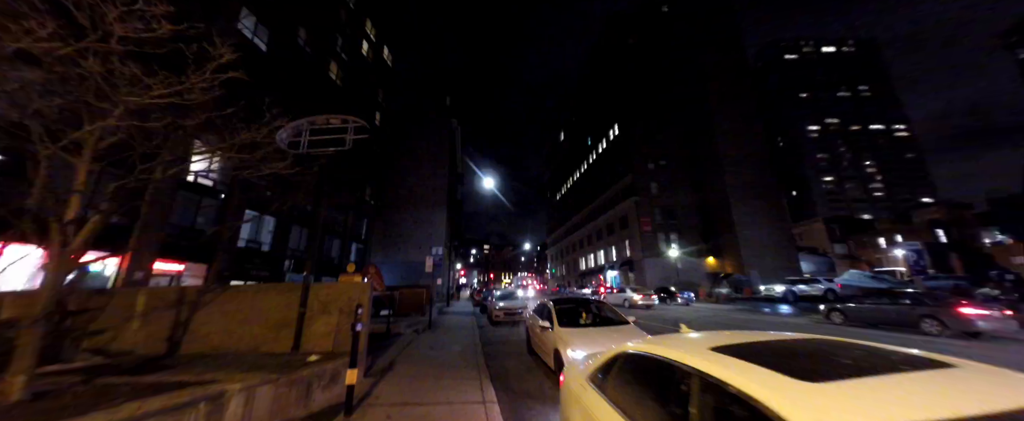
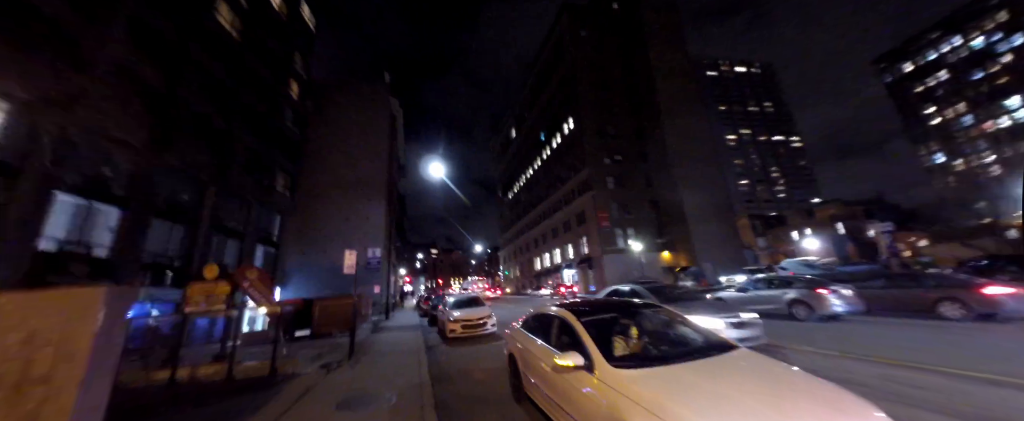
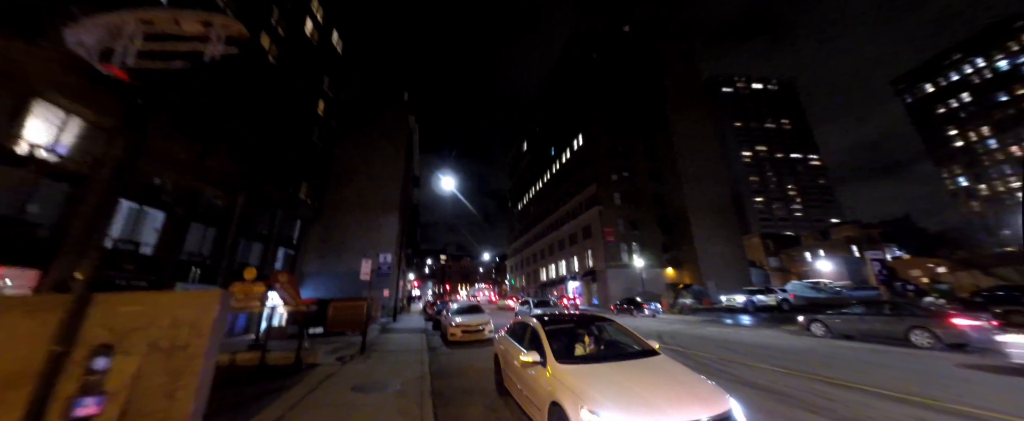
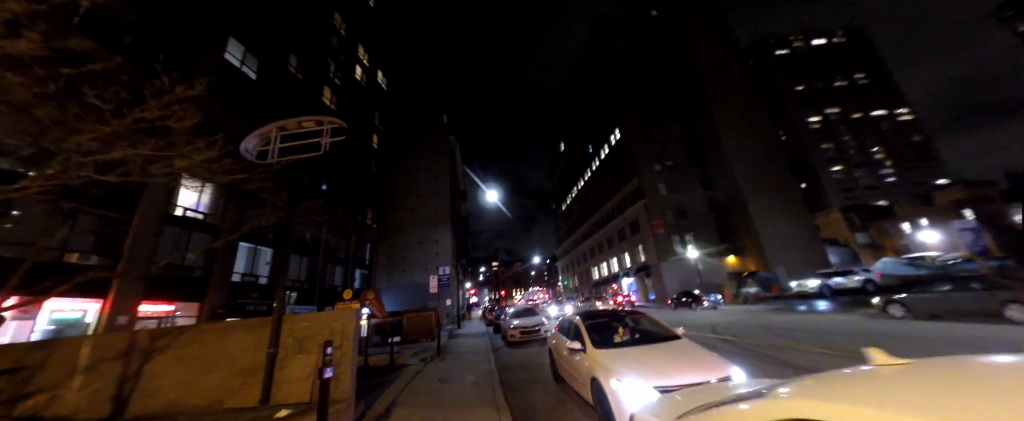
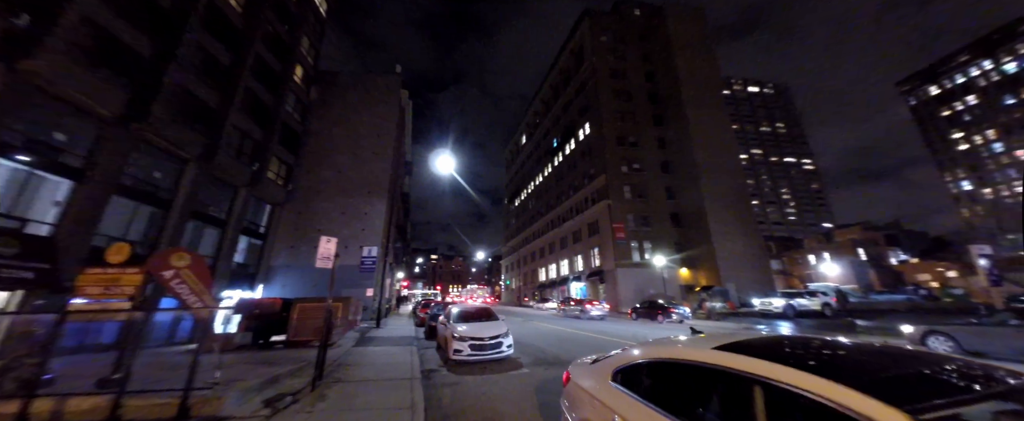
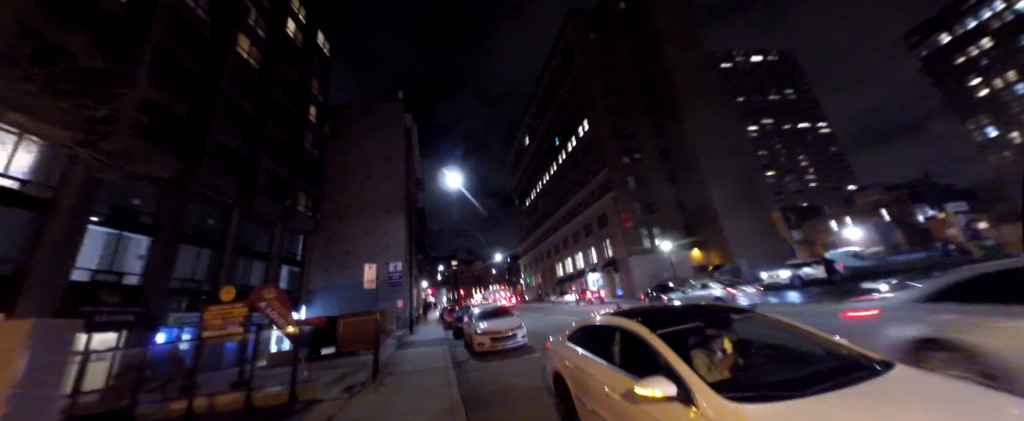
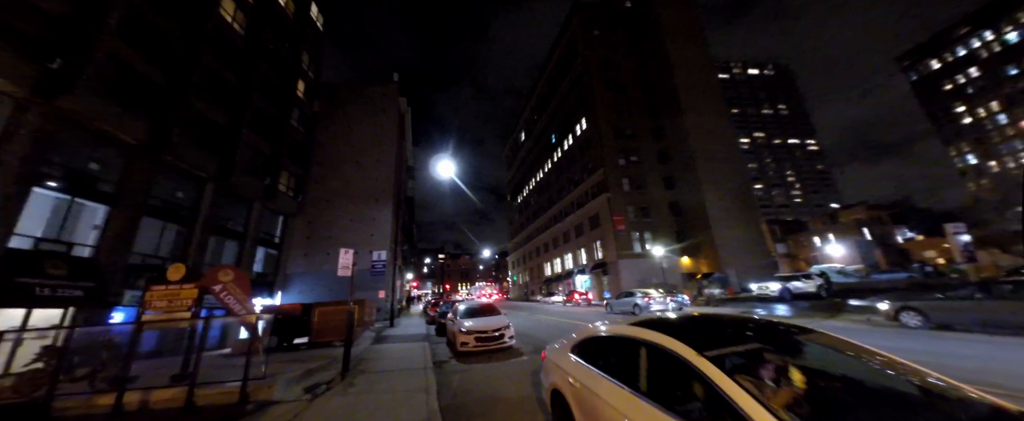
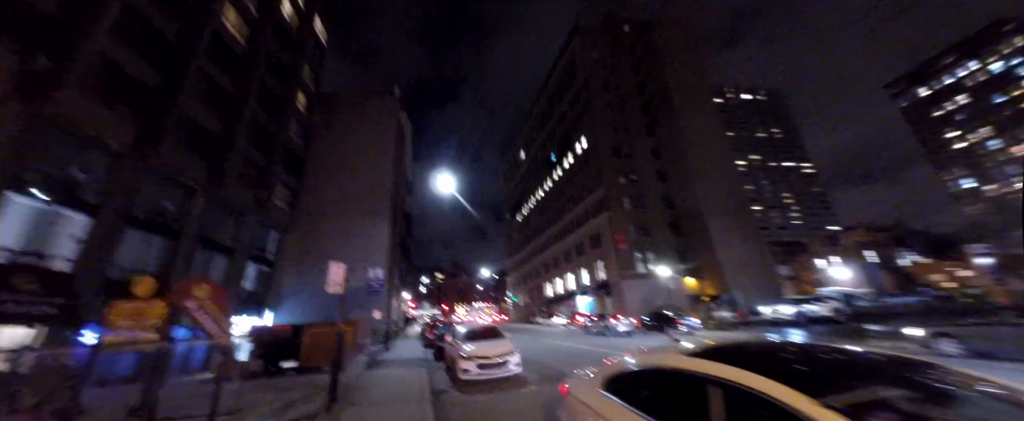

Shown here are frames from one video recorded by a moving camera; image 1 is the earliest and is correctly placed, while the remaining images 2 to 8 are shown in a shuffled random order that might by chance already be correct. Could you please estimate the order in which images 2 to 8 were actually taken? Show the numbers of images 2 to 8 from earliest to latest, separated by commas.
4, 3, 2, 6, 7, 8, 5
